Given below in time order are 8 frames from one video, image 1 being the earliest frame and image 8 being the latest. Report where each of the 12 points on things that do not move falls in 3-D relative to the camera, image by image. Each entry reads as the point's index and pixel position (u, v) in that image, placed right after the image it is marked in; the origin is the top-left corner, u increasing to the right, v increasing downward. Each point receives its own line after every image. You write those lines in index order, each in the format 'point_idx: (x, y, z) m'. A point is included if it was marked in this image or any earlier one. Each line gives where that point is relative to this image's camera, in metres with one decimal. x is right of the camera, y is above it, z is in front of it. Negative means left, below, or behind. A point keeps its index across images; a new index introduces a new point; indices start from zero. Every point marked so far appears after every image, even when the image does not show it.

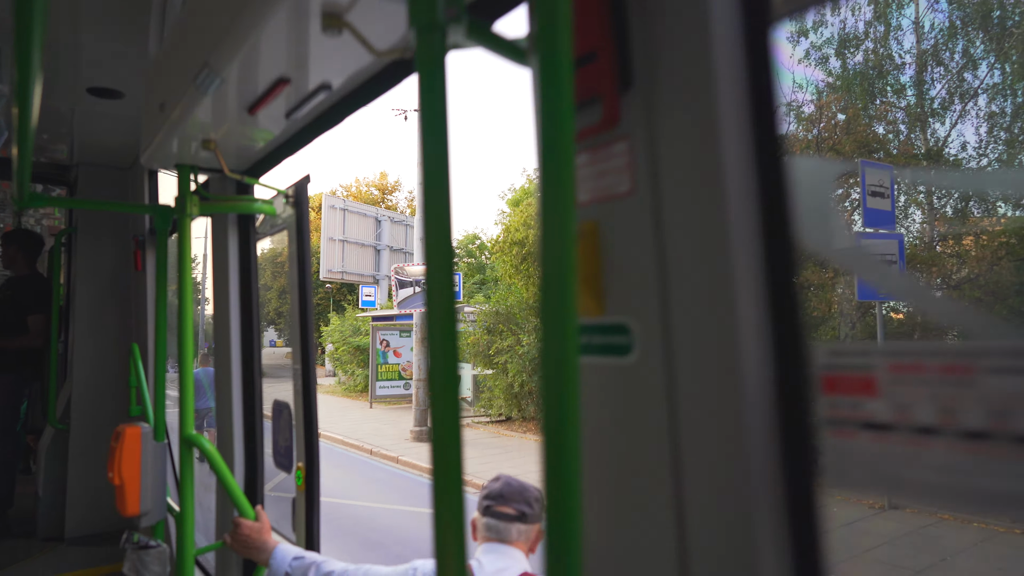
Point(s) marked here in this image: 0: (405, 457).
0: (-1.8, -2.9, +11.2) m
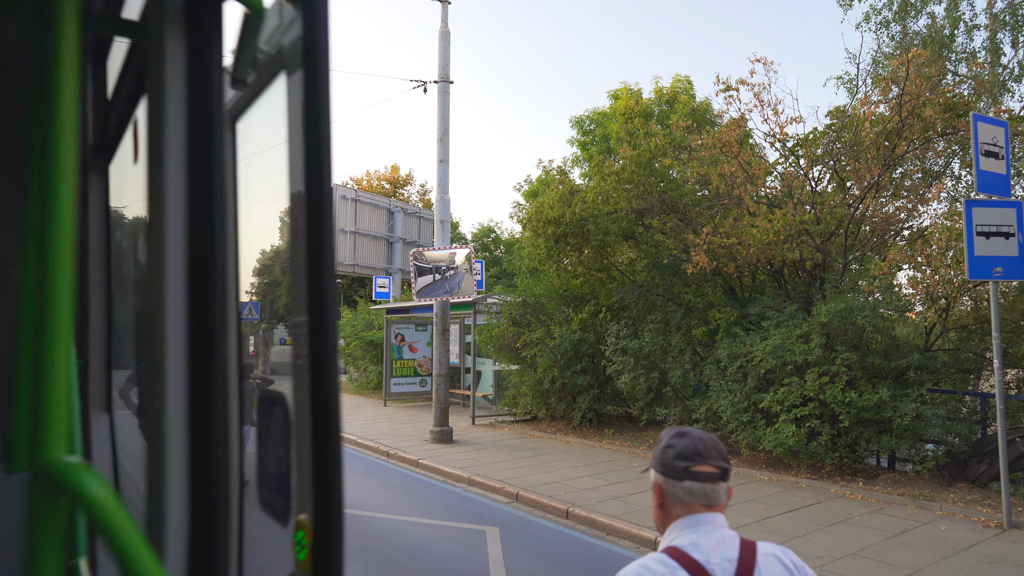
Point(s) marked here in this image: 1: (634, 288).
0: (-1.3, -2.6, +10.2) m
1: (+1.9, 0.0, +10.6) m
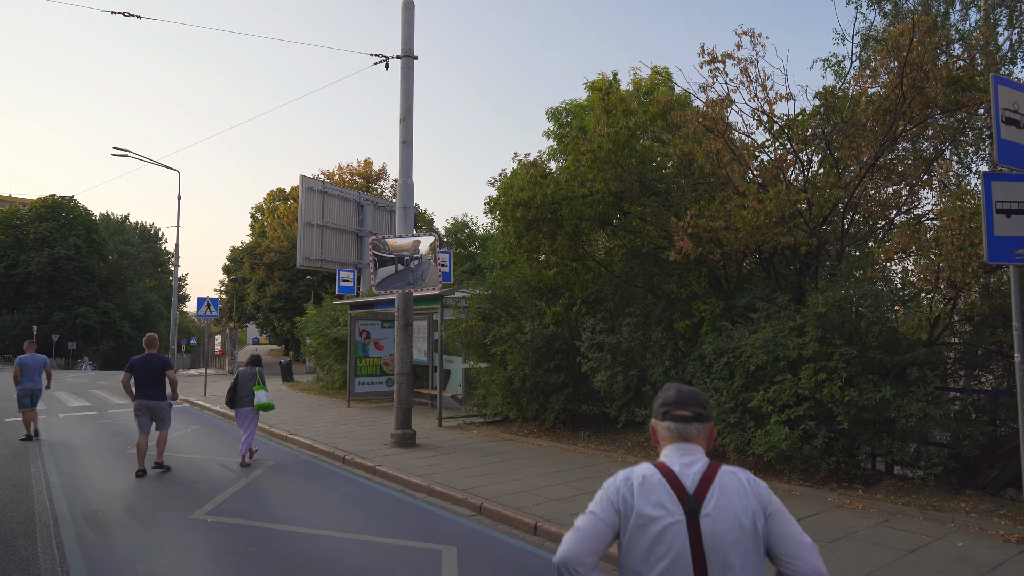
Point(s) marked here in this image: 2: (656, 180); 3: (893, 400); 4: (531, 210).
0: (-1.8, -2.5, +9.3) m
1: (+1.4, +0.1, +9.8) m
2: (+2.0, +1.5, +9.3) m
3: (+3.9, -1.2, +6.9) m
4: (+0.2, +1.2, +10.0) m
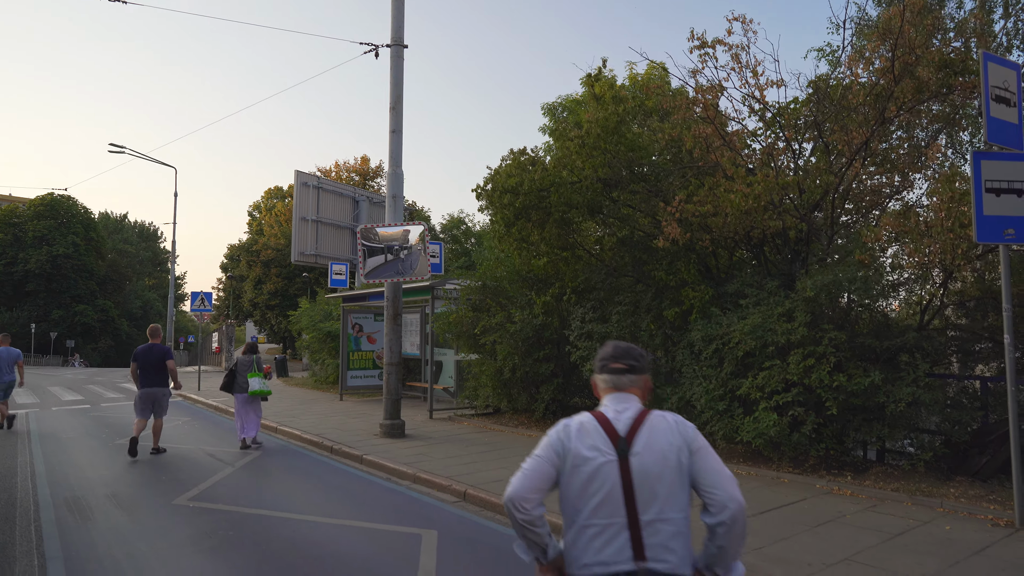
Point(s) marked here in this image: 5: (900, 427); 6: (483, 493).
0: (-2.0, -2.3, +9.2) m
1: (+1.3, +0.3, +9.7) m
2: (+1.8, +1.7, +9.2) m
3: (+3.8, -1.0, +6.8) m
4: (+0.1, +1.4, +9.9) m
5: (+3.9, -1.4, +6.8) m
6: (-0.3, -2.1, +7.0) m
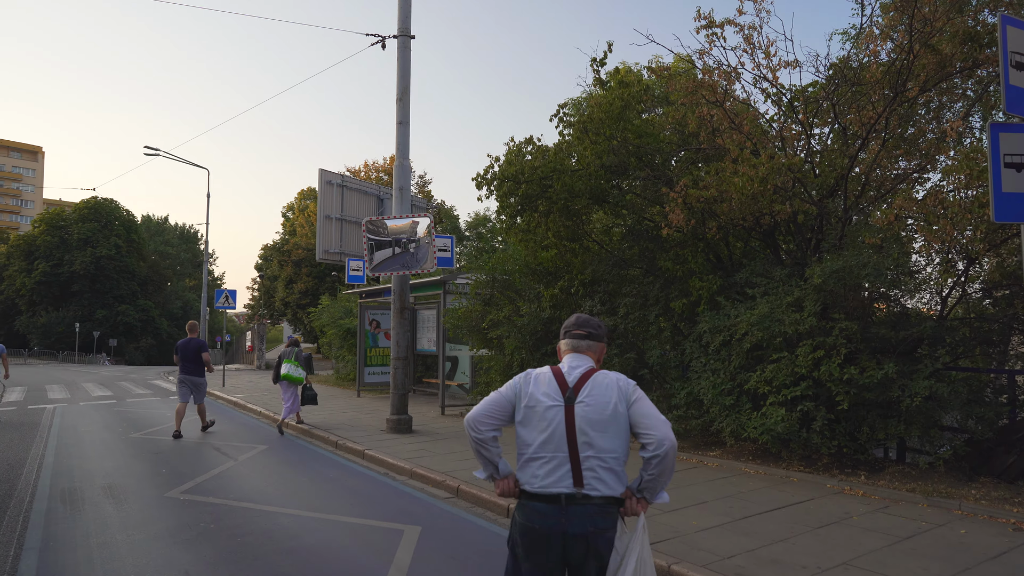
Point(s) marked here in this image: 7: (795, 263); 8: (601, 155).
0: (-1.9, -2.2, +9.0) m
1: (+1.3, +0.4, +9.4) m
2: (+1.9, +1.8, +8.9) m
3: (+3.7, -0.9, +6.4) m
4: (+0.1, +1.5, +9.6) m
5: (+3.8, -1.3, +6.3) m
6: (-0.4, -2.0, +6.8) m
7: (+3.3, +0.3, +7.9) m
8: (+1.2, +1.8, +8.9) m
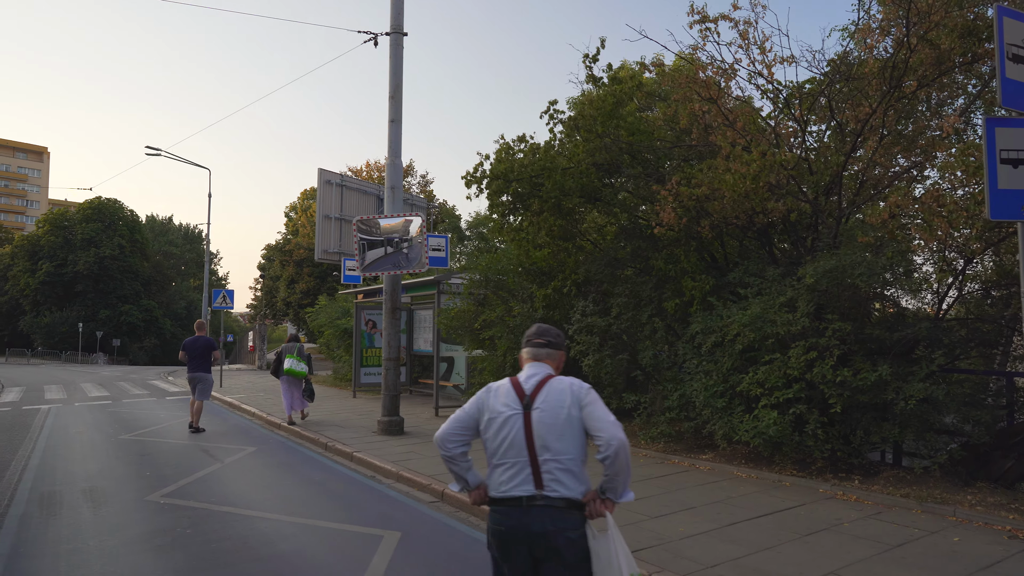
0: (-2.0, -2.2, +8.9) m
1: (+1.2, +0.4, +9.2) m
2: (+1.7, +1.8, +8.7) m
3: (+3.5, -0.9, +6.2) m
4: (0.0, +1.5, +9.5) m
5: (+3.7, -1.3, +6.2) m
6: (-0.5, -2.0, +6.7) m
7: (+3.2, +0.3, +7.7) m
8: (+1.1, +1.8, +8.8) m
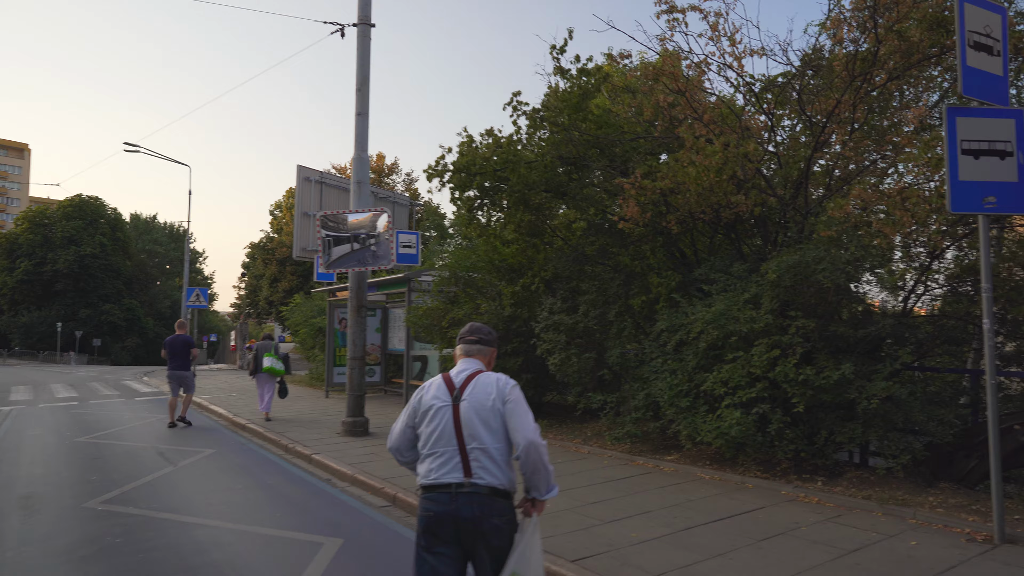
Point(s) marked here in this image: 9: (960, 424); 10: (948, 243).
0: (-2.5, -2.2, +8.6) m
1: (+0.7, +0.5, +9.0) m
2: (+1.3, +1.8, +8.5) m
3: (+3.1, -0.8, +6.0) m
4: (-0.5, +1.5, +9.2) m
5: (+3.3, -1.2, +6.0) m
6: (-0.9, -2.0, +6.4) m
7: (+2.8, +0.3, +7.6) m
8: (+0.6, +1.8, +8.6) m
9: (+4.0, -1.2, +5.9) m
10: (+4.0, +0.4, +6.1) m
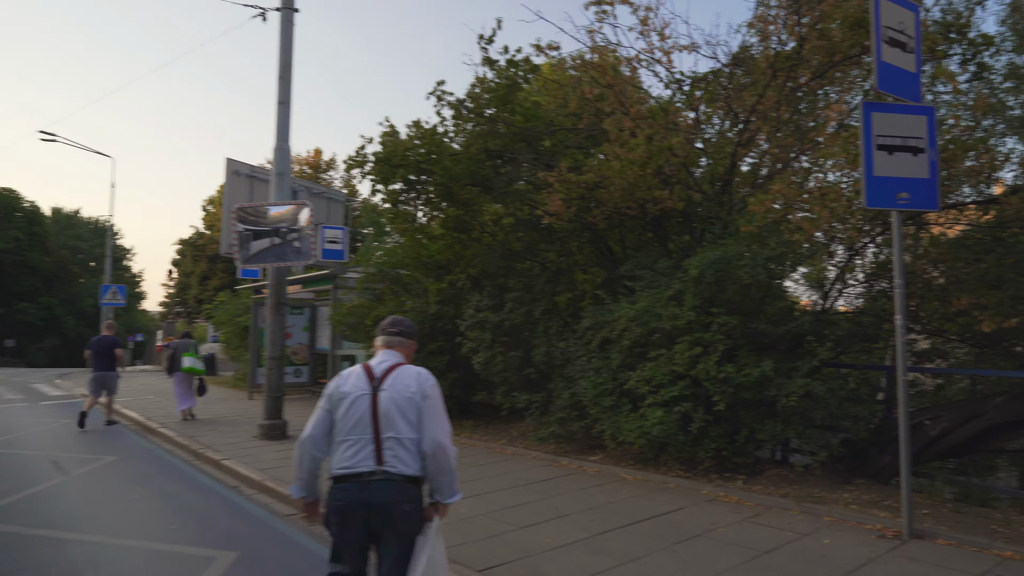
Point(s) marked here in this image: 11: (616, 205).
0: (-3.4, -2.1, +8.1) m
1: (-0.2, +0.5, +8.8) m
2: (+0.3, +1.9, +8.3) m
3: (+2.4, -0.8, +6.0) m
4: (-1.5, +1.6, +8.9) m
5: (+2.5, -1.2, +6.0) m
6: (-1.7, -1.9, +6.0) m
7: (+1.9, +0.4, +7.5) m
8: (-0.3, +1.9, +8.3) m
9: (+3.2, -1.2, +5.9) m
10: (+3.2, +0.4, +6.2) m
11: (+1.2, +0.9, +7.3) m
